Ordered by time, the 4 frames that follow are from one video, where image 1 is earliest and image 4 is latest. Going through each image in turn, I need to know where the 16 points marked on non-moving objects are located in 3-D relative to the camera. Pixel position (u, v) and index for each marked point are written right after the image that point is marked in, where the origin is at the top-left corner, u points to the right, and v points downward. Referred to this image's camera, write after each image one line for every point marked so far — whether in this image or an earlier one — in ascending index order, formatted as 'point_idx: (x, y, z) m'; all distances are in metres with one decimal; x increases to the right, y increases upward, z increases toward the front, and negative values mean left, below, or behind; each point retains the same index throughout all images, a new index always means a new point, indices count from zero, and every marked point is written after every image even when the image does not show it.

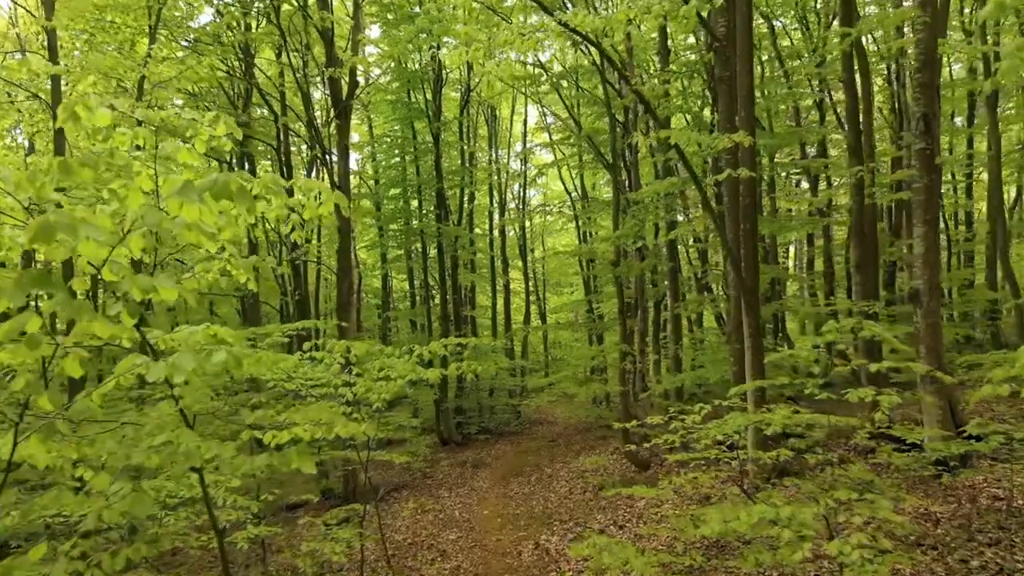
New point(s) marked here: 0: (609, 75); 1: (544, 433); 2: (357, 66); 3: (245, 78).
0: (+2.4, +5.2, +14.8) m
1: (+1.0, -4.5, +19.2) m
2: (-3.2, +4.6, +12.8) m
3: (-6.7, +5.3, +15.4) m
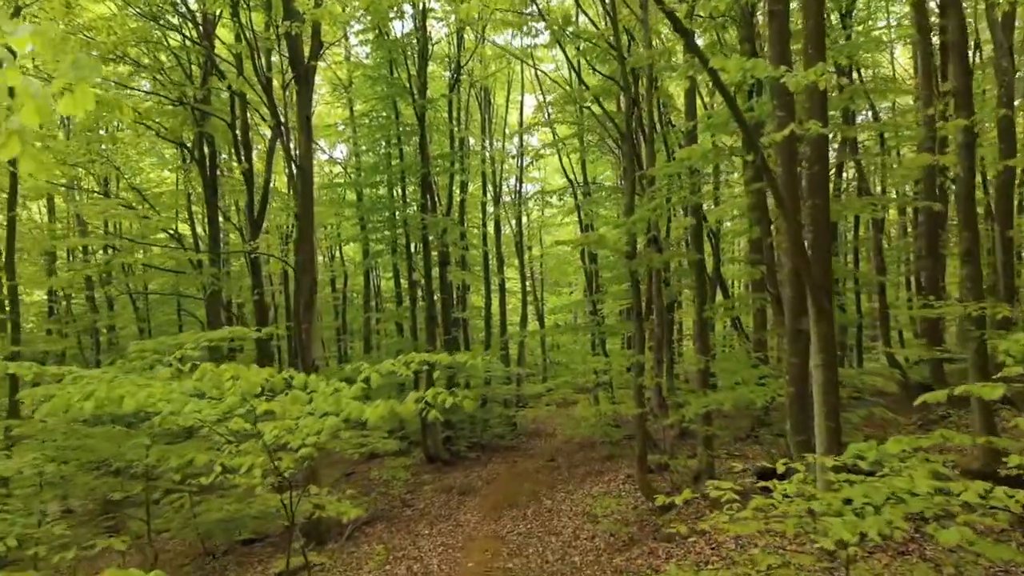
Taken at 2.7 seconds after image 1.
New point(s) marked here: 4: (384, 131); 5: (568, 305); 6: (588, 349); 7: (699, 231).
0: (+2.2, +5.2, +12.7) m
1: (+0.8, -4.5, +17.1) m
2: (-3.3, +4.6, +10.7) m
3: (-6.8, +5.3, +13.3) m
4: (-3.7, +4.6, +18.1) m
5: (+1.3, -0.4, +14.4) m
6: (+2.4, -2.0, +19.9) m
7: (+3.2, +1.0, +10.8) m
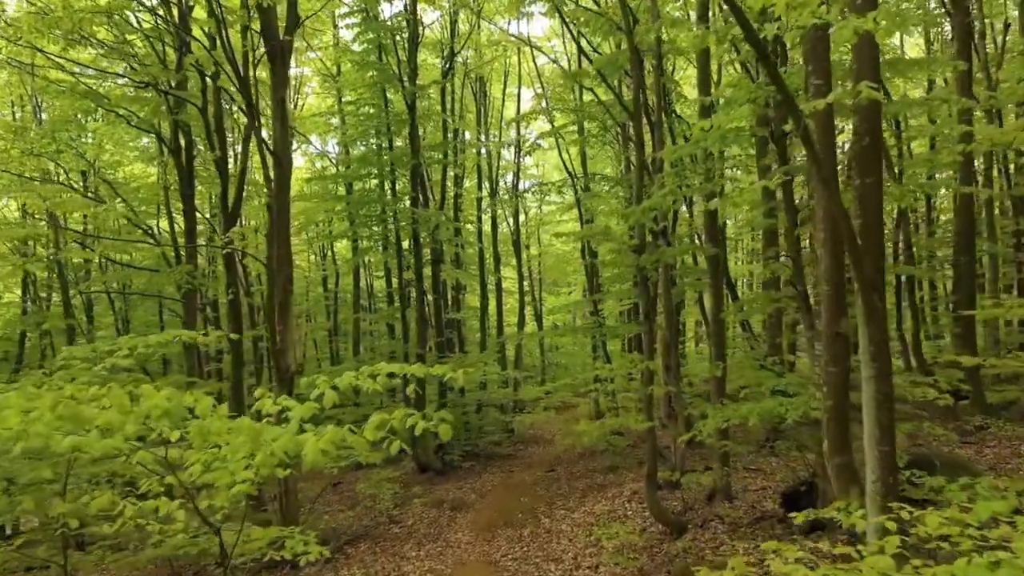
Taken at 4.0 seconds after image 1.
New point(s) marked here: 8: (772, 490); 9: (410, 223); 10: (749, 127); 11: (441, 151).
0: (+2.1, +5.2, +11.7) m
1: (+0.7, -4.4, +16.1) m
2: (-3.4, +4.7, +9.7) m
3: (-6.9, +5.4, +12.3) m
4: (-3.8, +4.7, +17.1) m
5: (+1.2, -0.4, +13.4) m
6: (+2.3, -1.9, +18.9) m
7: (+3.2, +1.0, +9.8) m
8: (+3.7, -2.8, +8.6) m
9: (-2.8, +1.8, +17.2) m
10: (+3.1, +2.1, +8.1) m
11: (-2.0, +3.9, +17.8) m
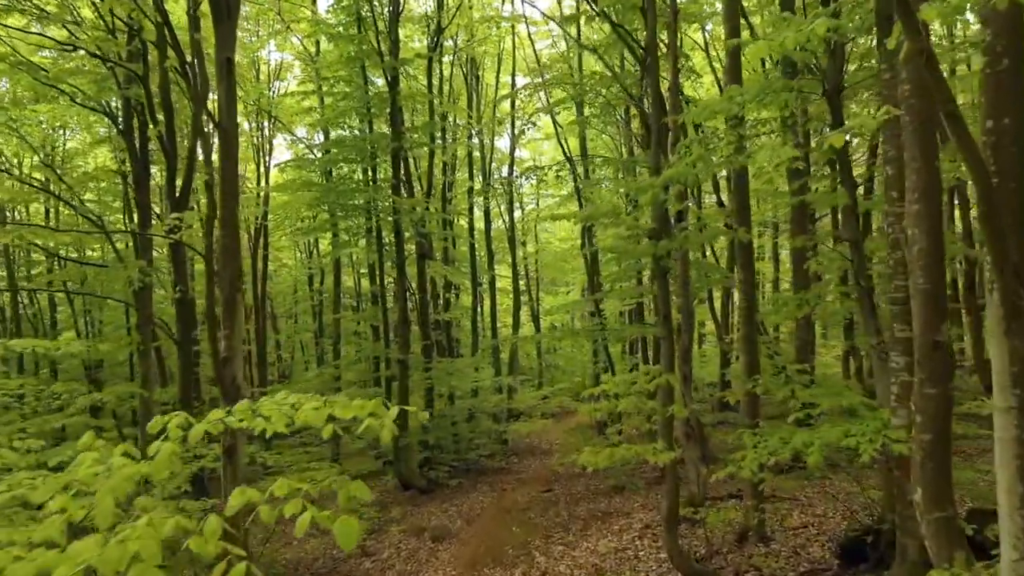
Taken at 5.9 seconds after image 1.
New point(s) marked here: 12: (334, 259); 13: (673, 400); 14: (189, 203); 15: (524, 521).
0: (+2.0, +5.3, +10.2) m
1: (+0.6, -4.4, +14.5) m
2: (-3.6, +4.7, +8.1) m
3: (-7.1, +5.4, +10.7) m
4: (-4.0, +4.7, +15.5) m
5: (+1.0, -0.3, +11.8) m
6: (+2.1, -1.9, +17.3) m
7: (+3.0, +1.1, +8.2) m
8: (+3.5, -2.8, +7.1) m
9: (-3.0, +1.9, +15.5) m
10: (+2.9, +2.2, +6.5) m
11: (-2.2, +4.0, +16.2) m
12: (-5.0, +0.8, +17.4) m
13: (+2.0, -1.4, +7.8) m
14: (-5.7, +1.5, +10.9) m
15: (+0.2, -4.1, +10.9) m
